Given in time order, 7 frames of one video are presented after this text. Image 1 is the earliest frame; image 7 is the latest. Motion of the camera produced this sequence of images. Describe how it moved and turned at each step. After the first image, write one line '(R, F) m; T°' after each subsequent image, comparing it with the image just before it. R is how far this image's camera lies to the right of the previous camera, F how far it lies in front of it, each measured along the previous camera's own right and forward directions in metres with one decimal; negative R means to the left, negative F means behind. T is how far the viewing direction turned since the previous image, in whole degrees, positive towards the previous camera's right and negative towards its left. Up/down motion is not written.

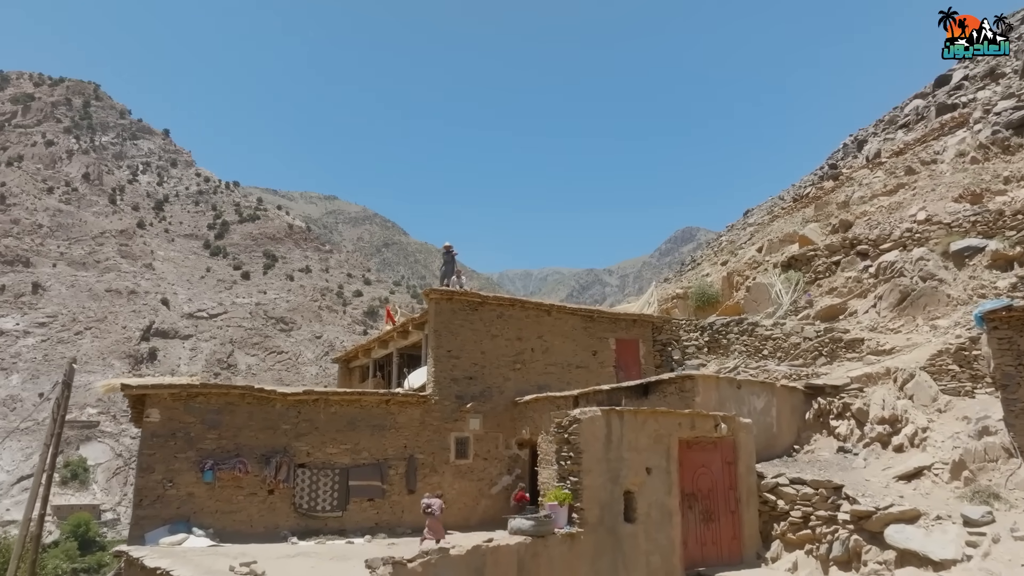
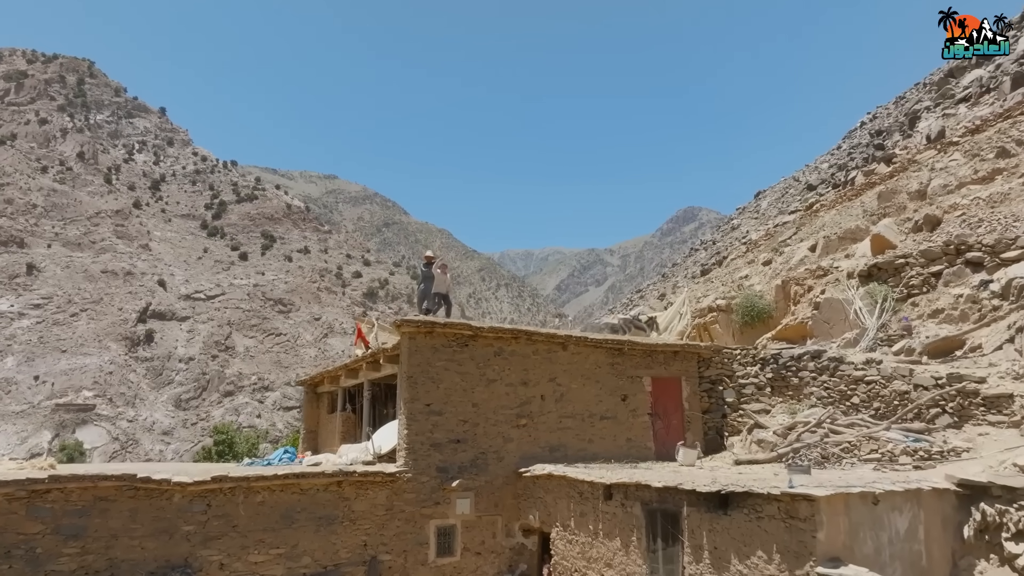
(0.0, +3.9) m; 0°
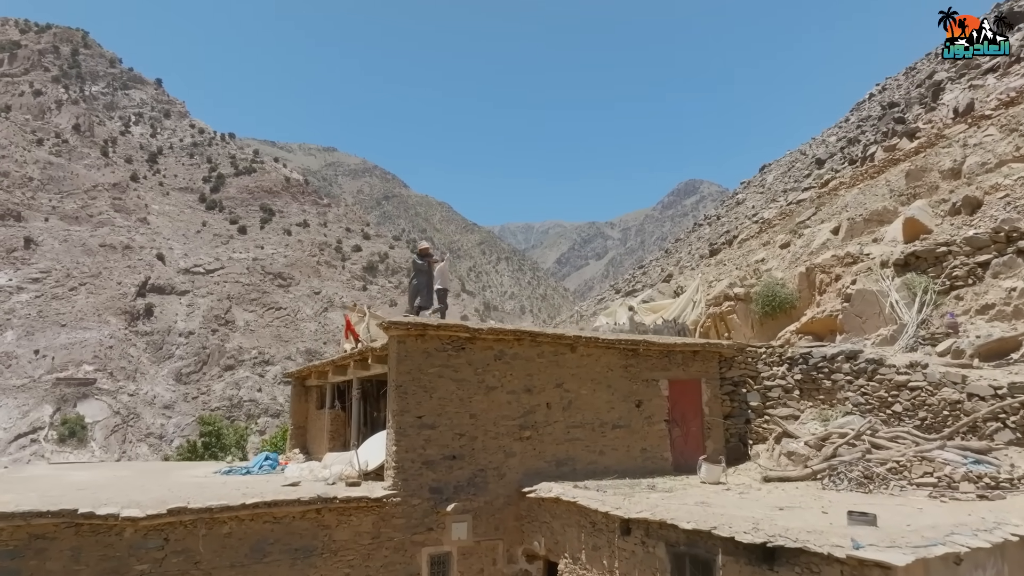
(0.0, +1.2) m; 0°
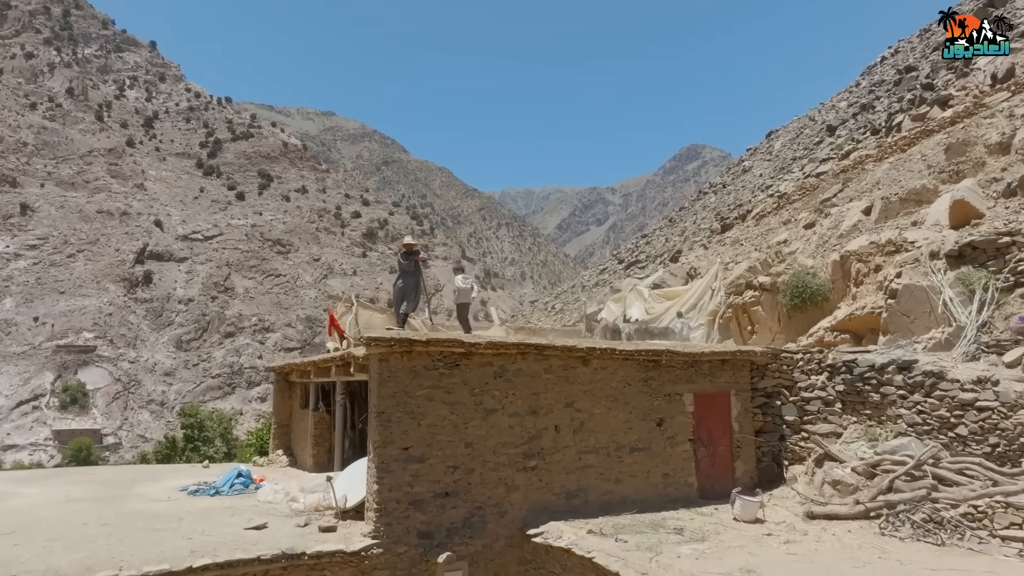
(0.0, +1.5) m; 0°
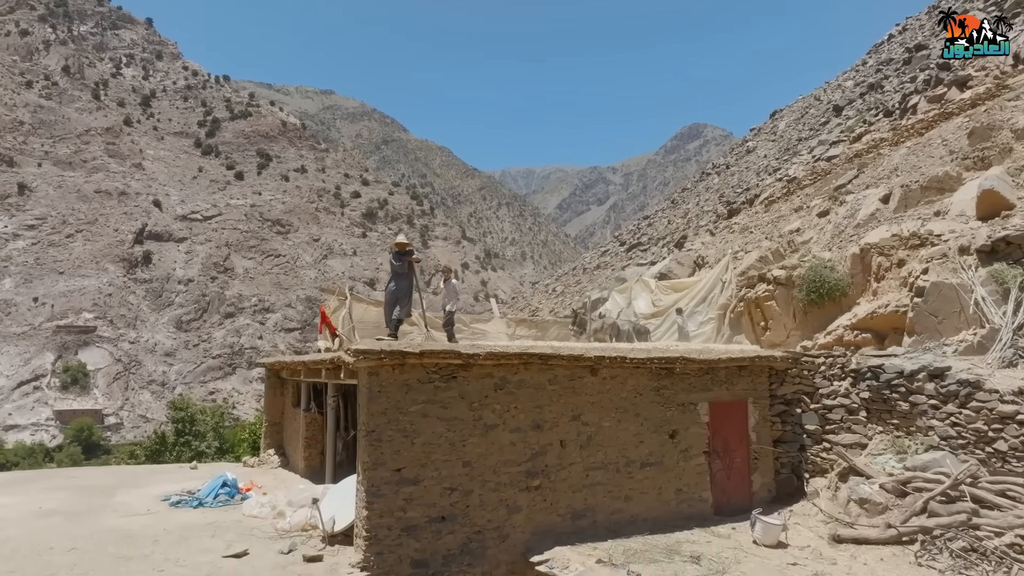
(0.0, +0.7) m; 0°
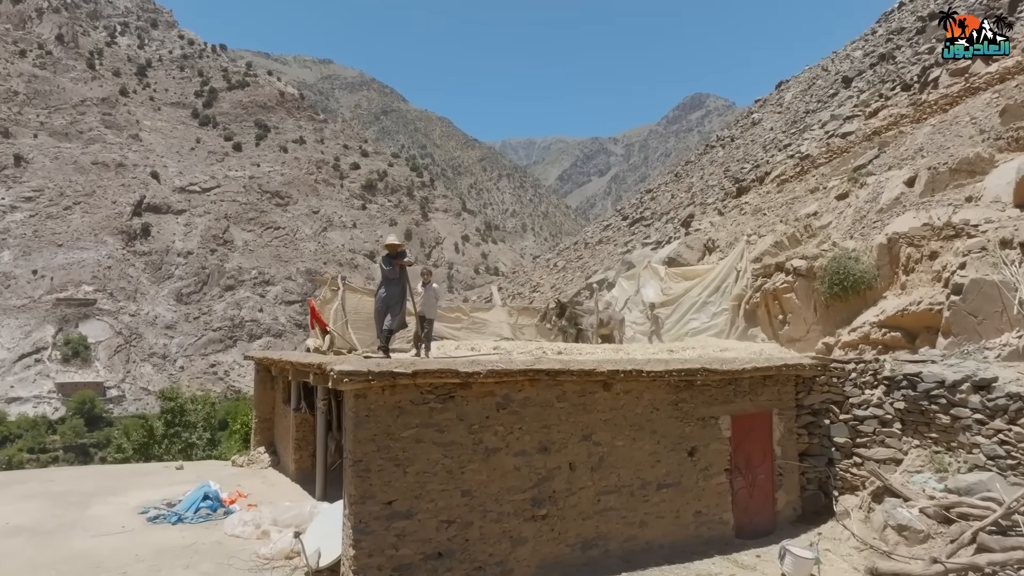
(0.0, +0.8) m; 0°
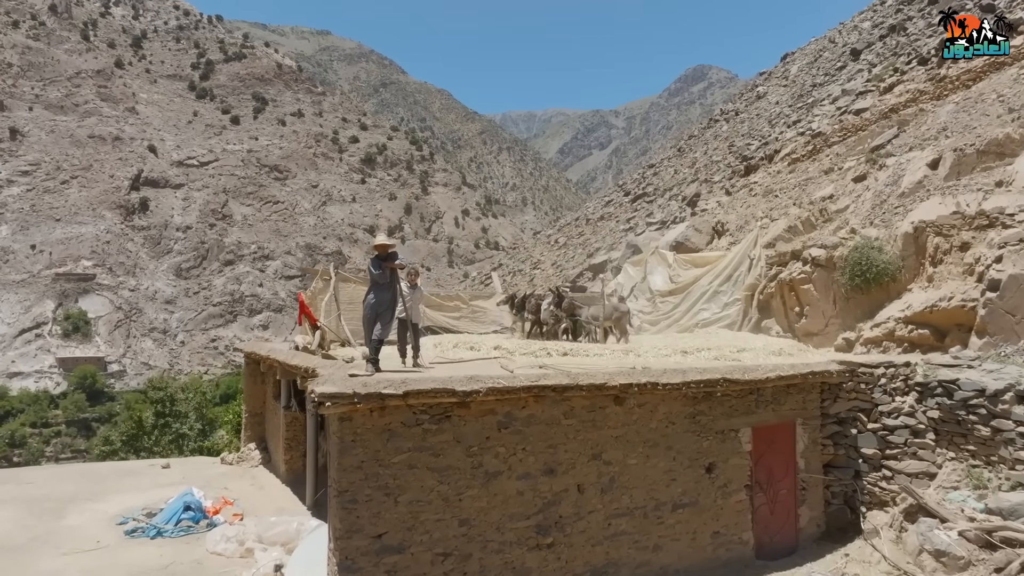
(0.0, +0.7) m; 0°
